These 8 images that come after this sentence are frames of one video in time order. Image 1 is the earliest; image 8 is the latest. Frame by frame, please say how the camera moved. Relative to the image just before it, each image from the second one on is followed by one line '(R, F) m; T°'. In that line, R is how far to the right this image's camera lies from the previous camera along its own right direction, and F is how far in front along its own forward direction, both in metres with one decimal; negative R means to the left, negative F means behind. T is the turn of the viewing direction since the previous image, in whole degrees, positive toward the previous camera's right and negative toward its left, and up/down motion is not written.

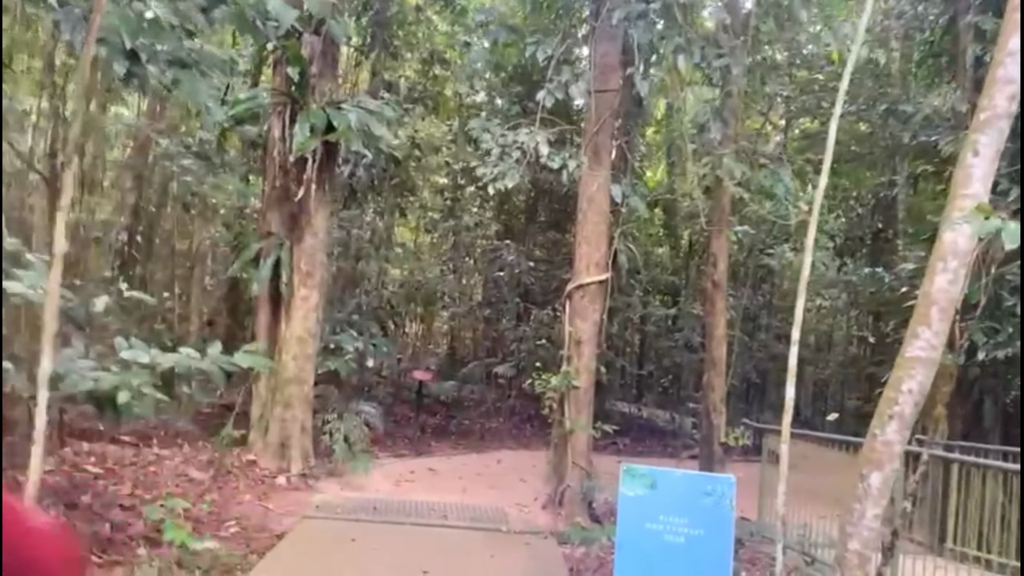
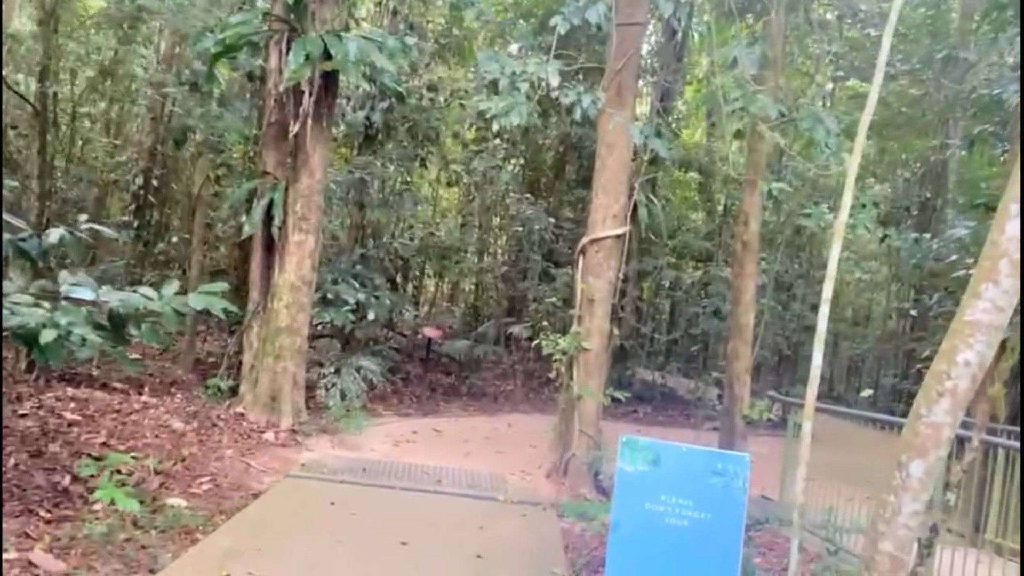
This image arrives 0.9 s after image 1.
(+0.2, +0.5) m; -2°
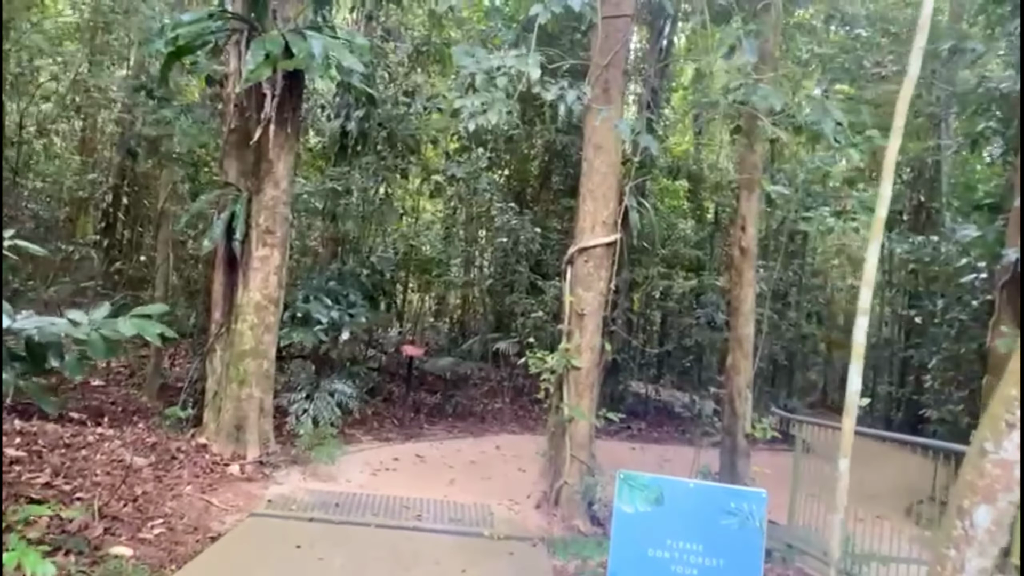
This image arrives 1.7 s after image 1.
(0.0, +0.4) m; +1°
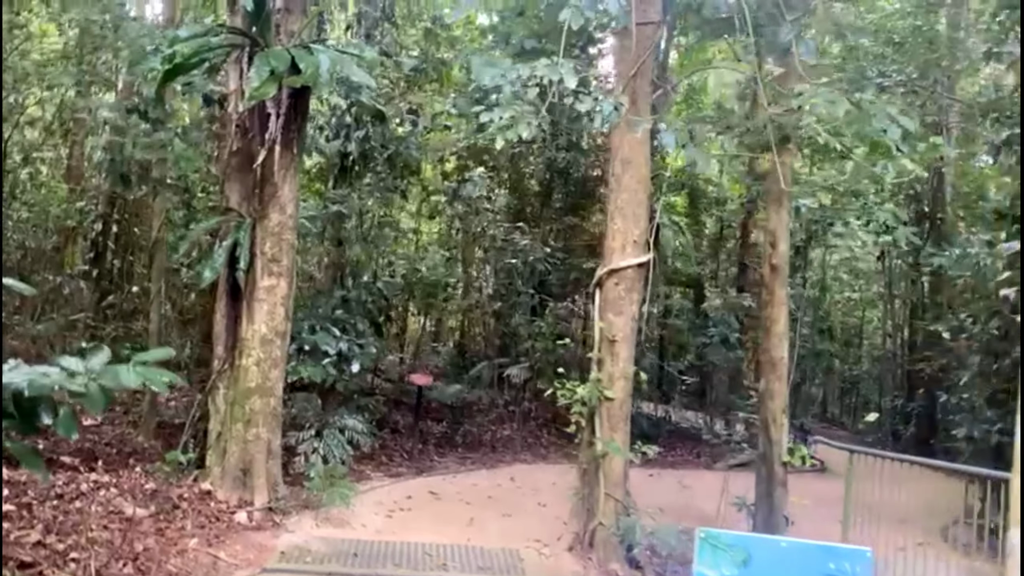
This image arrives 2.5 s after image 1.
(-0.2, +0.4) m; +1°
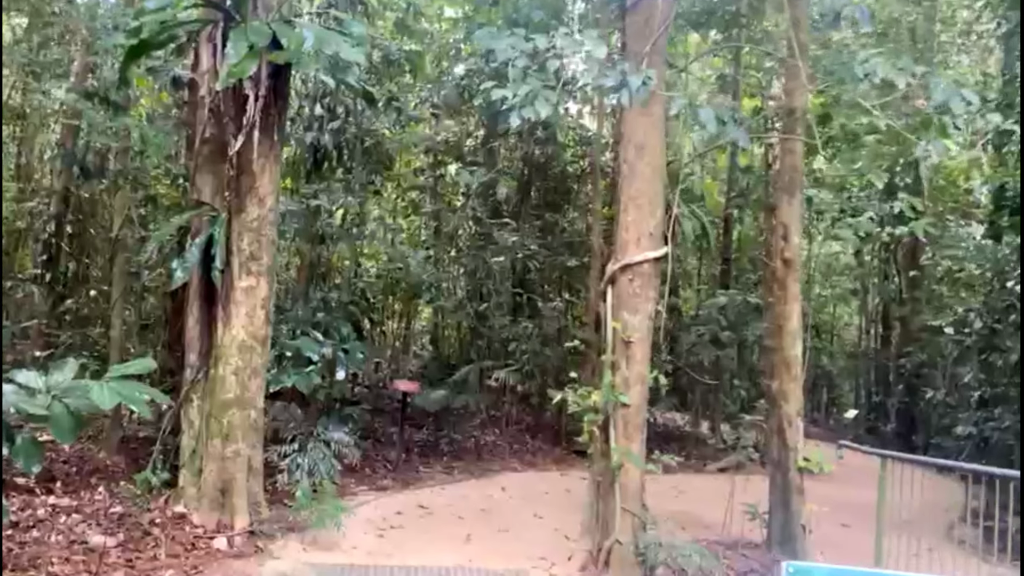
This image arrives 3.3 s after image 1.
(-0.2, +0.4) m; +3°
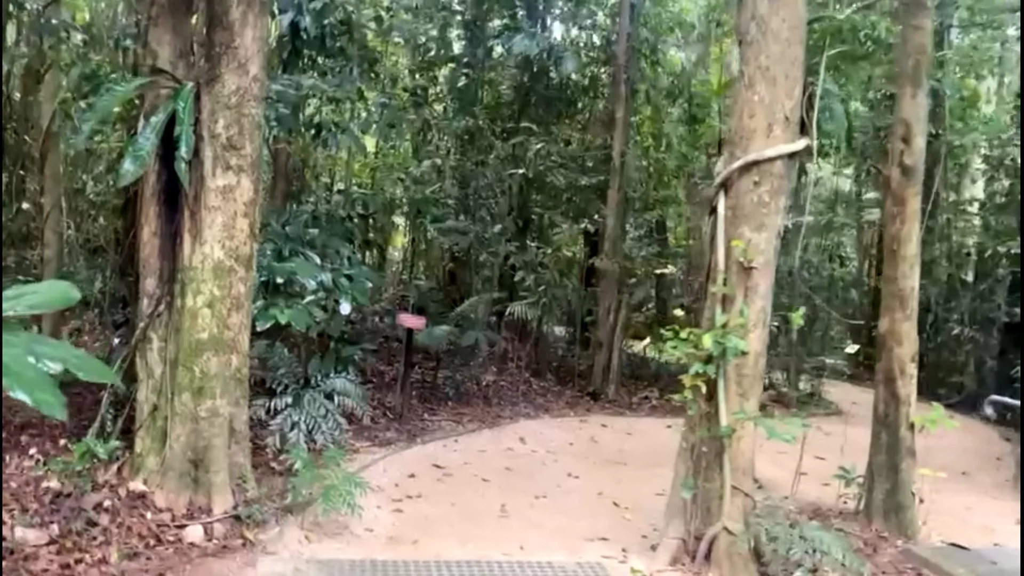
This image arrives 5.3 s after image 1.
(-0.5, +1.2) m; +3°
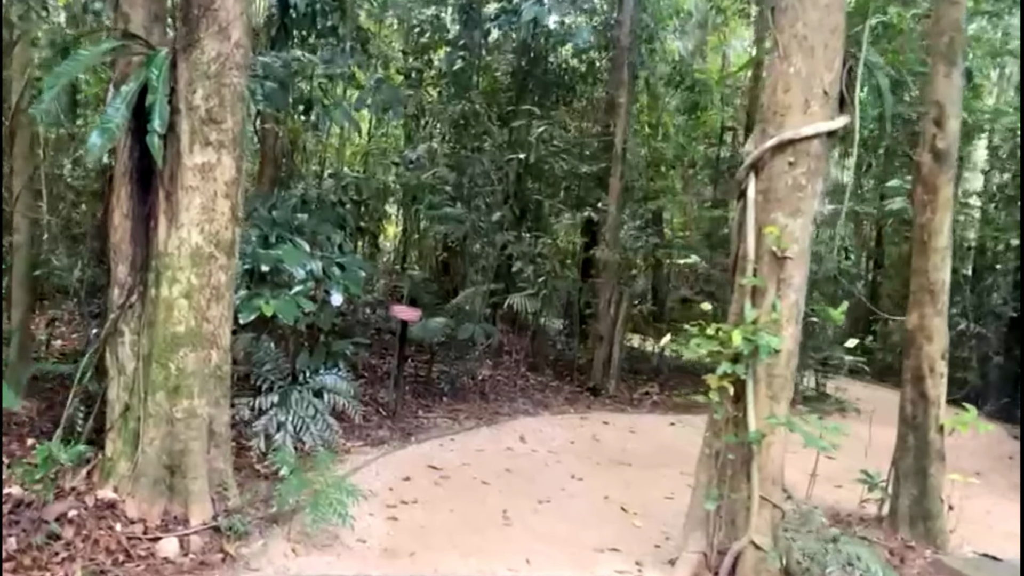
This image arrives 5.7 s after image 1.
(-0.1, +0.3) m; +1°
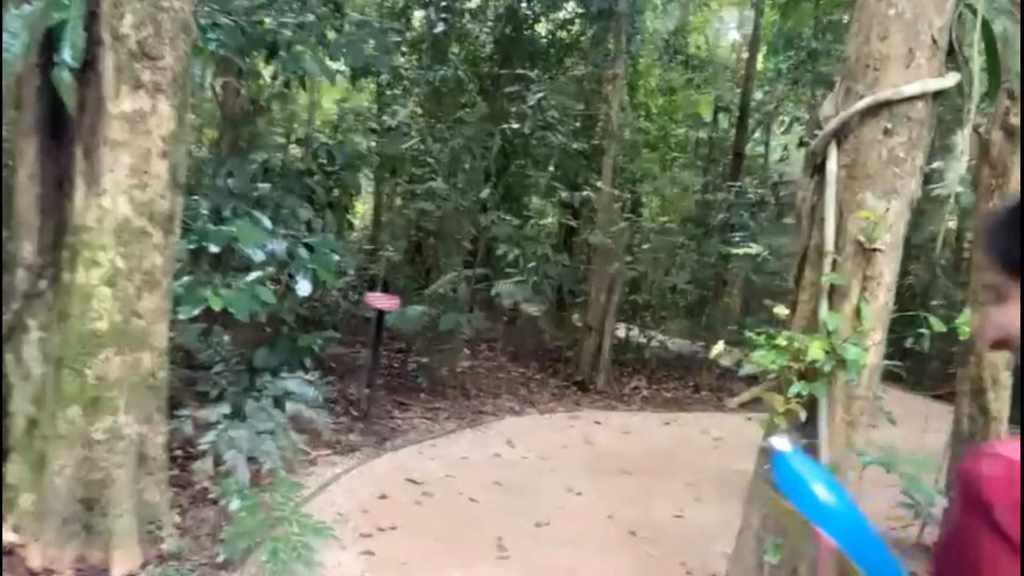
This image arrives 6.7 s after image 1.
(-0.2, +0.7) m; +2°
